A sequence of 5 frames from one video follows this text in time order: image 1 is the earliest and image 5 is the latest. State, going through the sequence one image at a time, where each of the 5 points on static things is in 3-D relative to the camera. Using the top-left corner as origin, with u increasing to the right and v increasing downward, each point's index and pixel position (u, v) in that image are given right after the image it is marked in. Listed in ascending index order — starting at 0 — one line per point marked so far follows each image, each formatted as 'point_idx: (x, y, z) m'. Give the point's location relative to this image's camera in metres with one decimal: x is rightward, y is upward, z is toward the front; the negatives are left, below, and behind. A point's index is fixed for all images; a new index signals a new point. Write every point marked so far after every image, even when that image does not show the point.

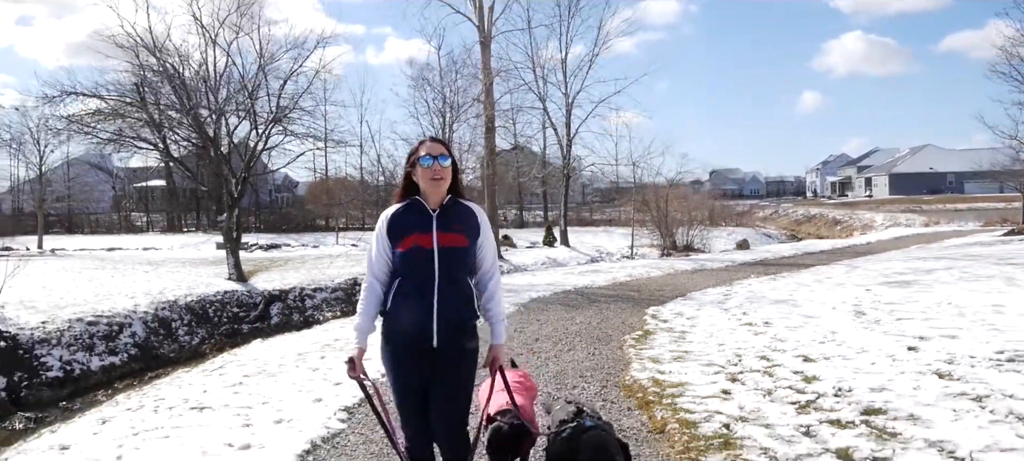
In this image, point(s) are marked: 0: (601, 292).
0: (+1.6, -1.1, +11.0) m
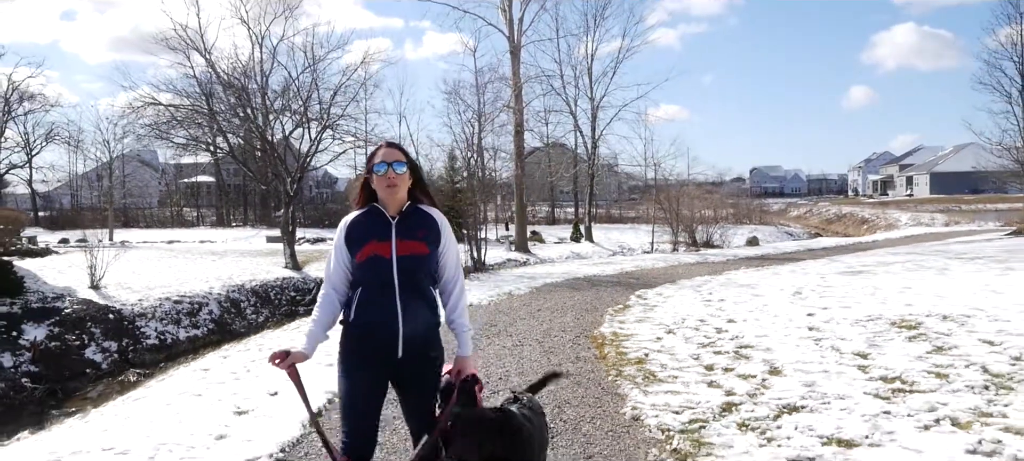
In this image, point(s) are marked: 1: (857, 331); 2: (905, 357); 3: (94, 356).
0: (+2.0, -1.0, +13.0) m
1: (+3.4, -1.0, +6.1) m
2: (+3.2, -1.0, +5.0) m
3: (-7.4, -2.2, +10.9) m
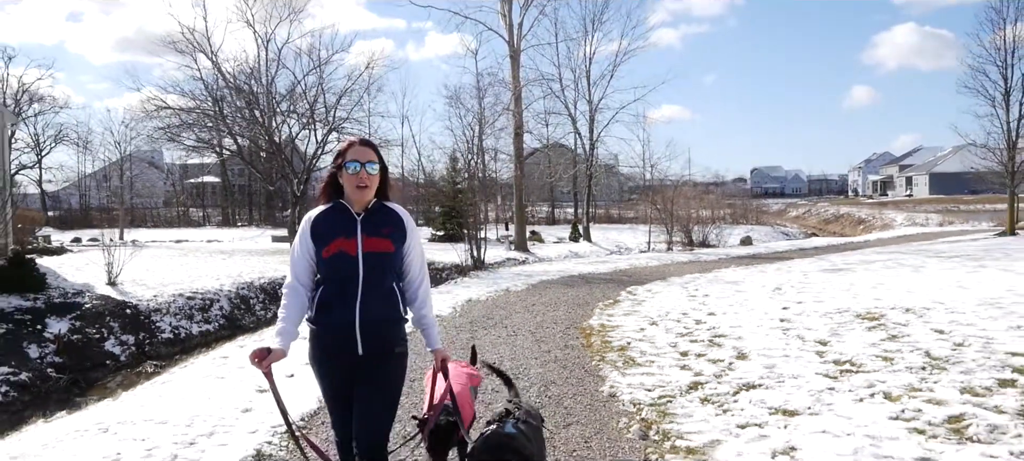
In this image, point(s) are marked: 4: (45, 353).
0: (+1.9, -1.0, +13.5) m
1: (+3.4, -1.0, +6.6) m
2: (+3.2, -1.0, +5.5) m
3: (-7.5, -2.2, +11.4) m
4: (-8.2, -2.1, +10.6) m
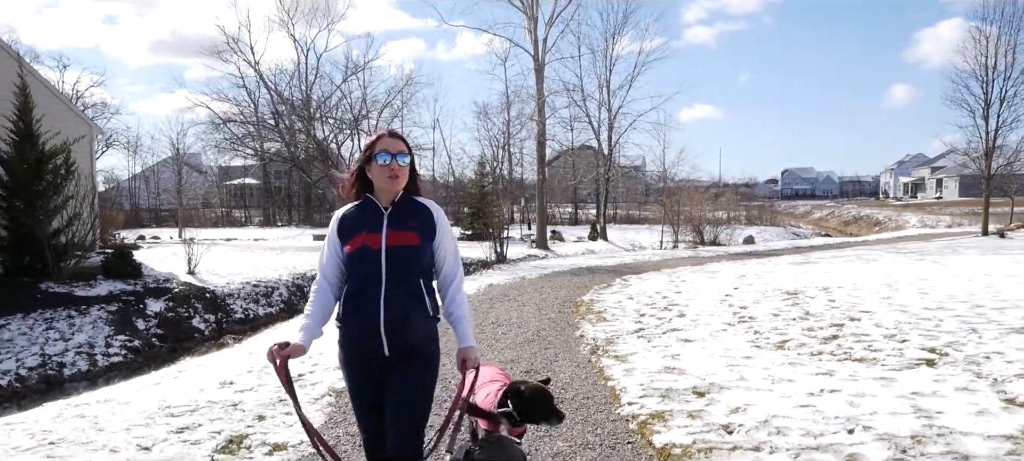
0: (+2.3, -1.0, +15.7) m
1: (+3.5, -0.9, +8.7) m
2: (+3.2, -1.0, +7.7) m
3: (-7.1, -2.1, +14.1) m
4: (-7.9, -2.1, +13.2) m
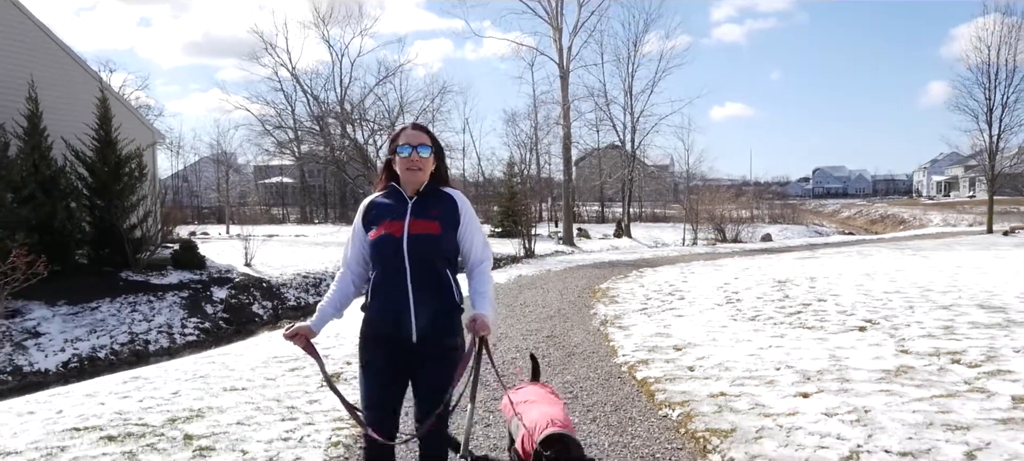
0: (+3.1, -0.9, +17.0) m
1: (+3.9, -0.9, +10.0) m
2: (+3.6, -0.9, +8.9) m
3: (-6.5, -2.0, +15.8) m
4: (-7.2, -1.9, +15.0) m
